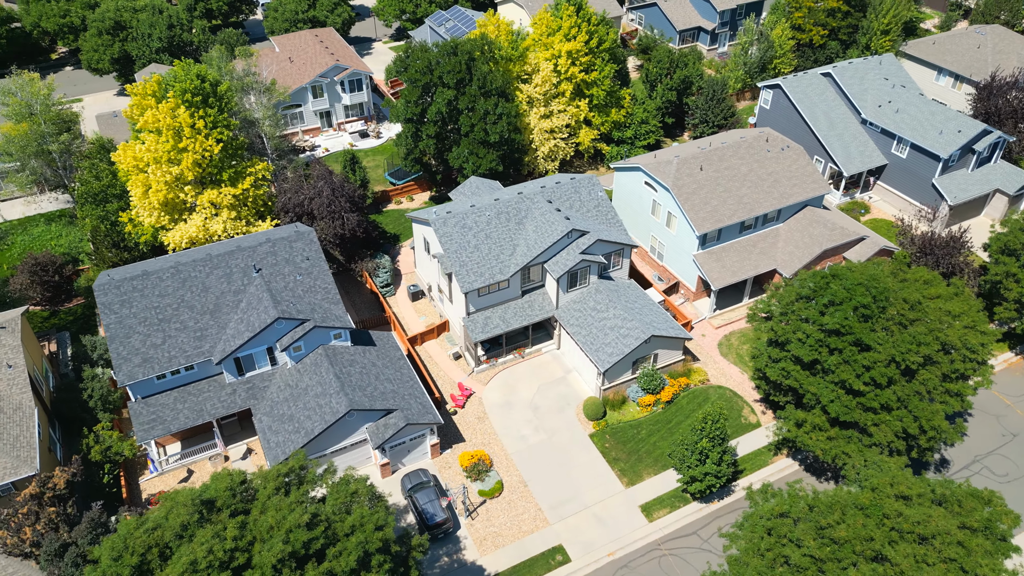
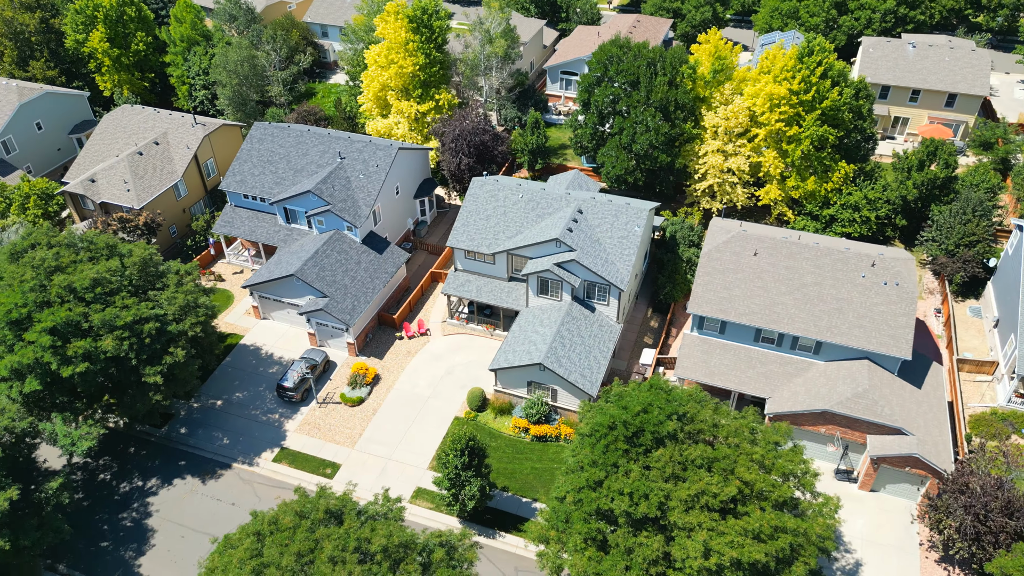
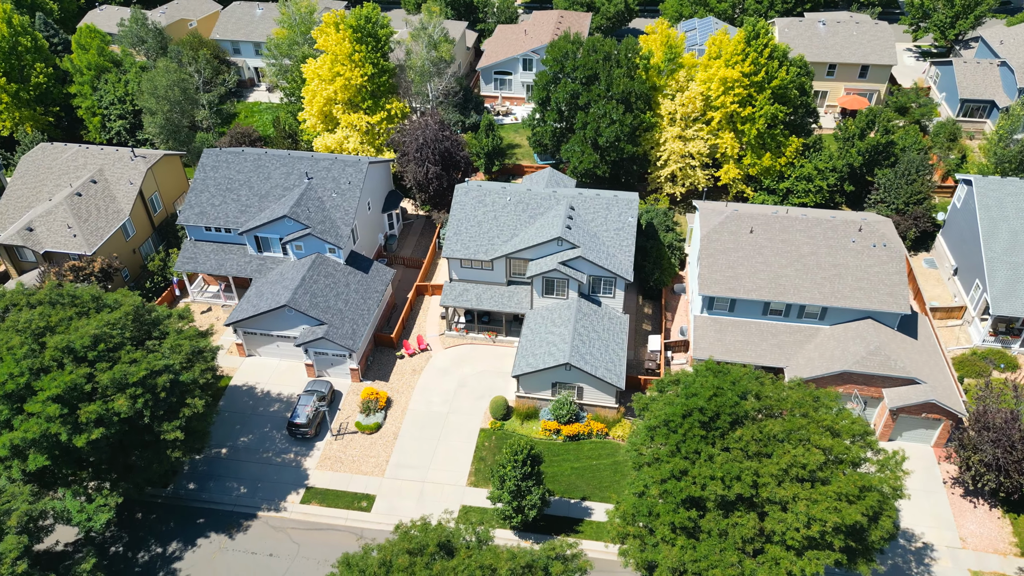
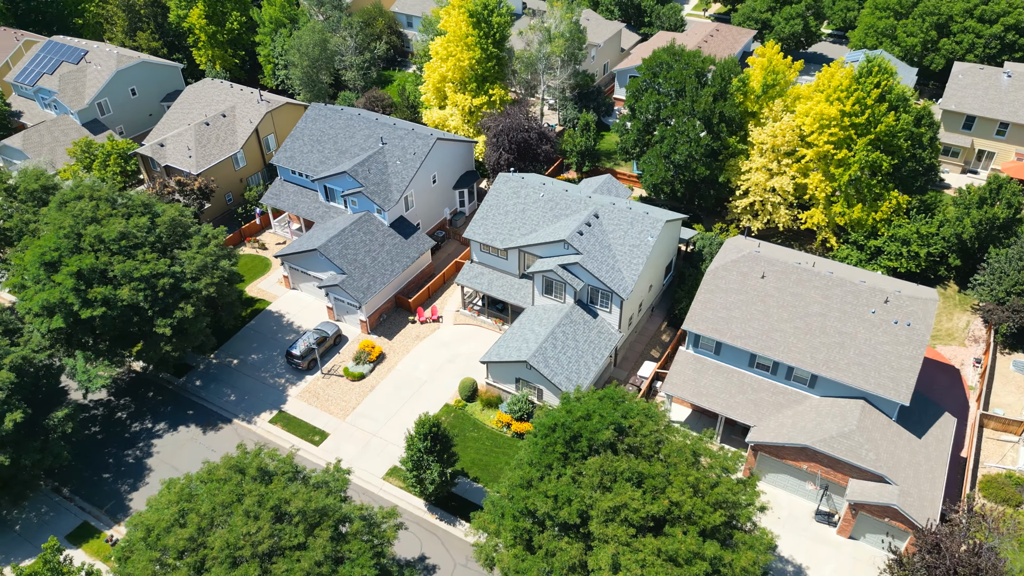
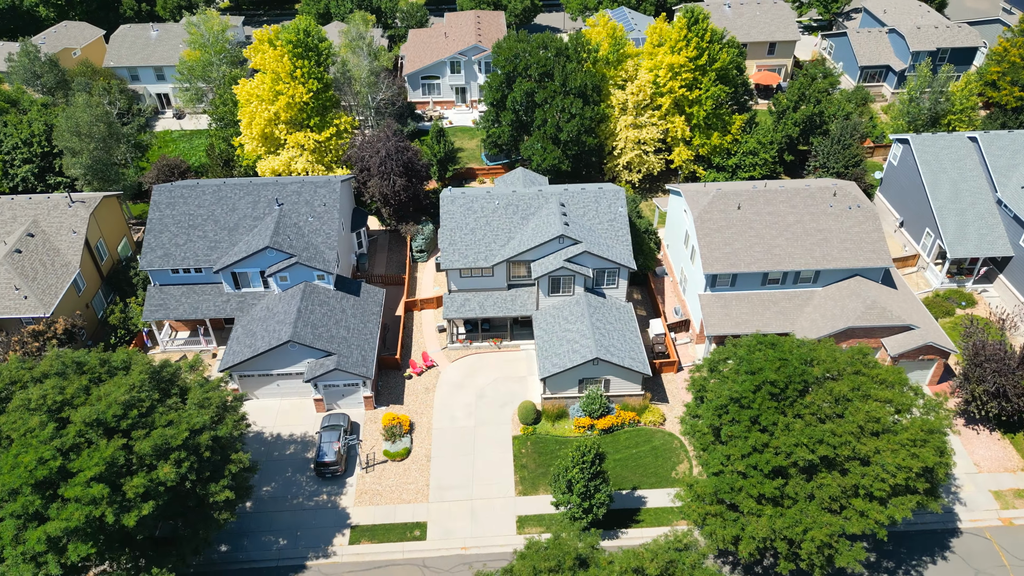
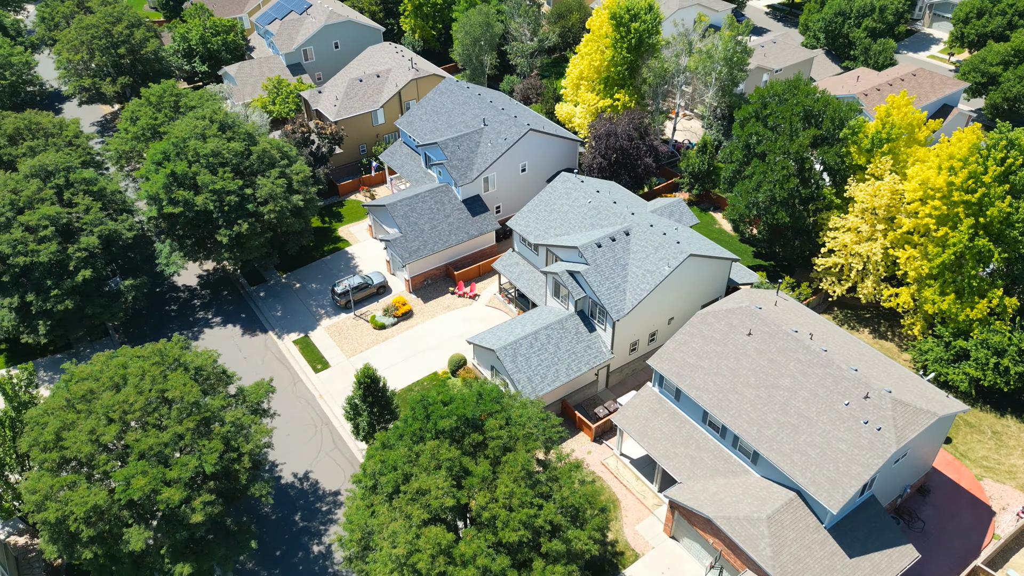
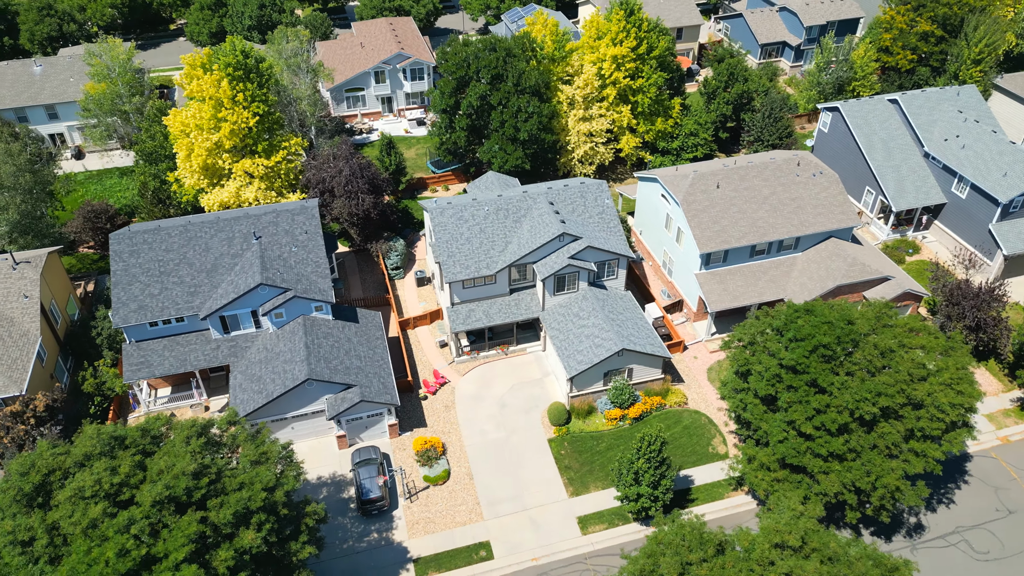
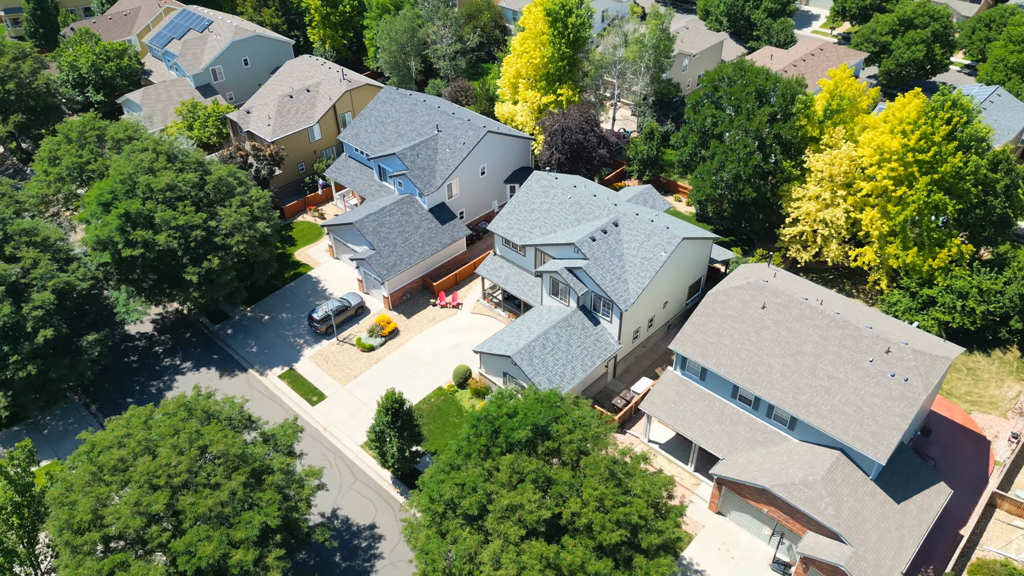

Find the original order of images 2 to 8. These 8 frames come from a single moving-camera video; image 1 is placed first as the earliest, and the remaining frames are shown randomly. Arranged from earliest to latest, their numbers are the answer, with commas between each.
7, 5, 3, 2, 4, 8, 6
